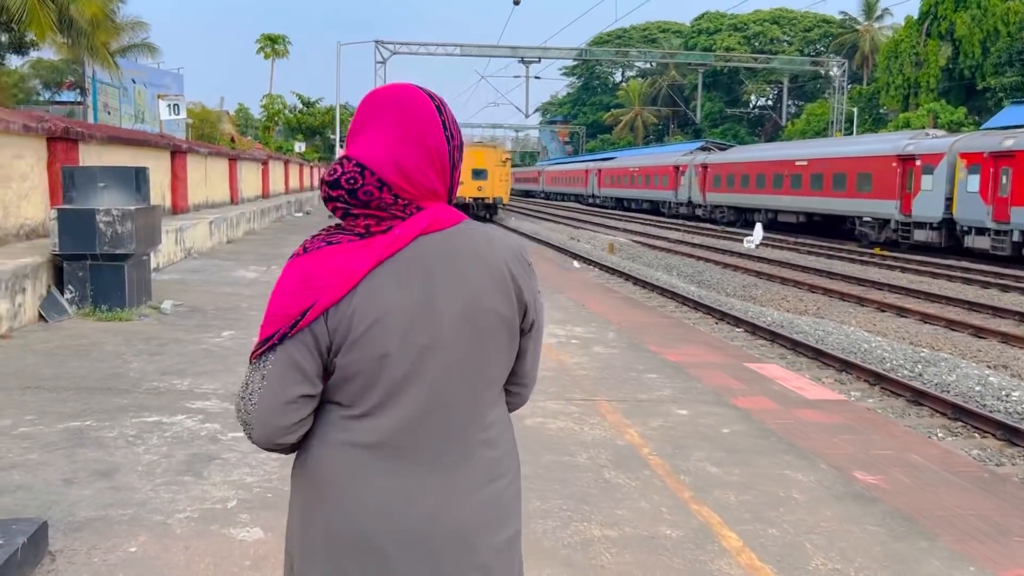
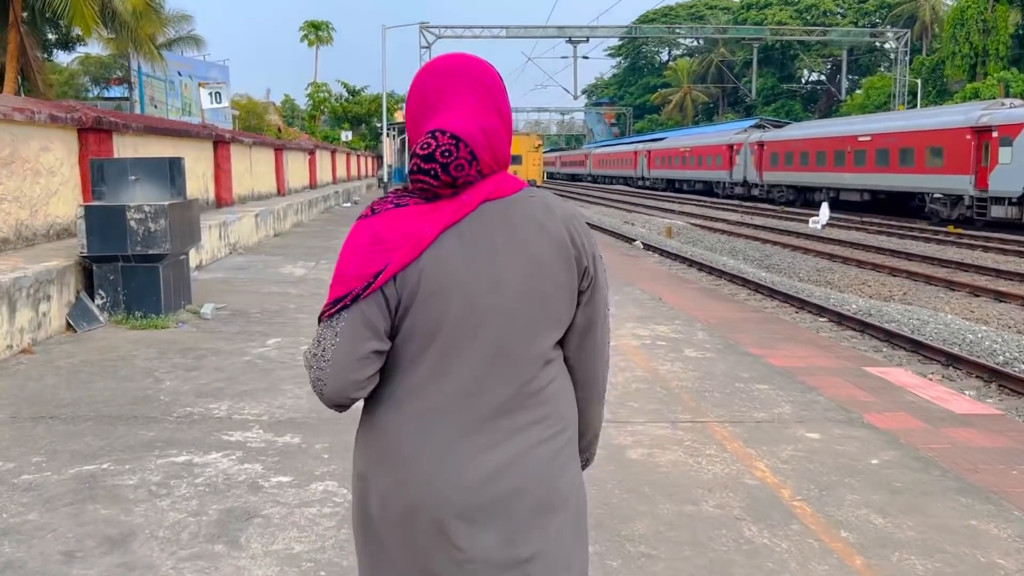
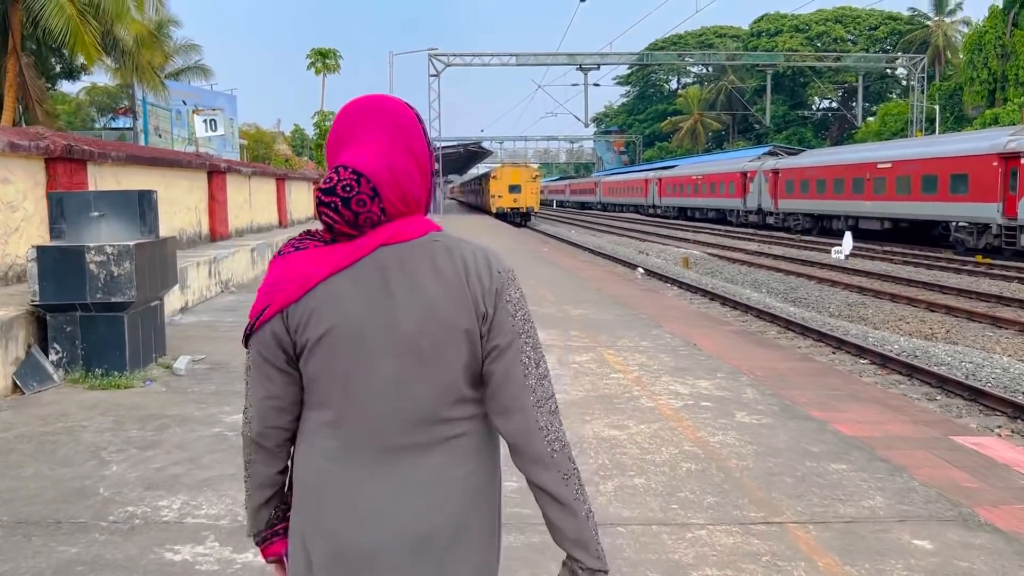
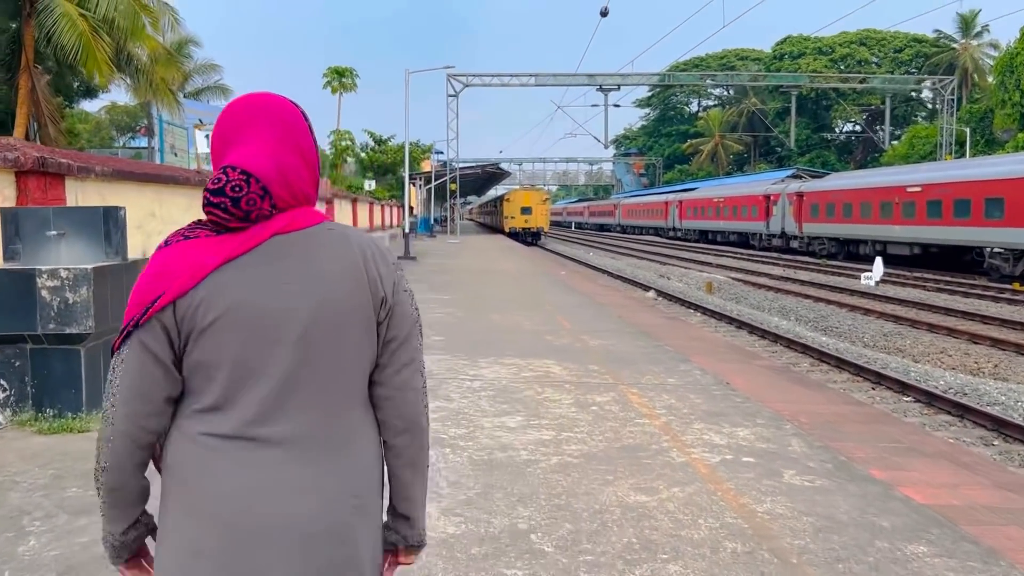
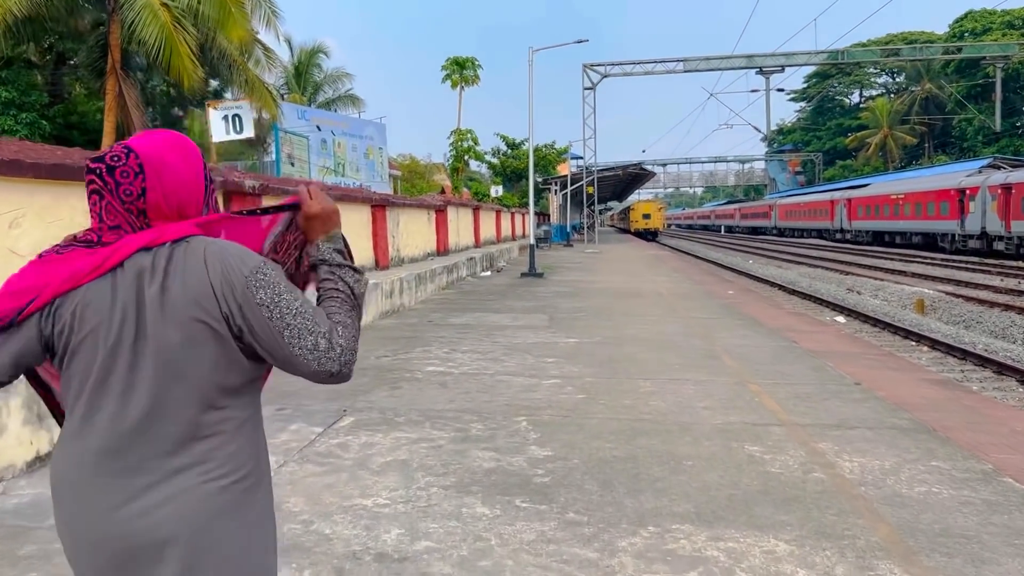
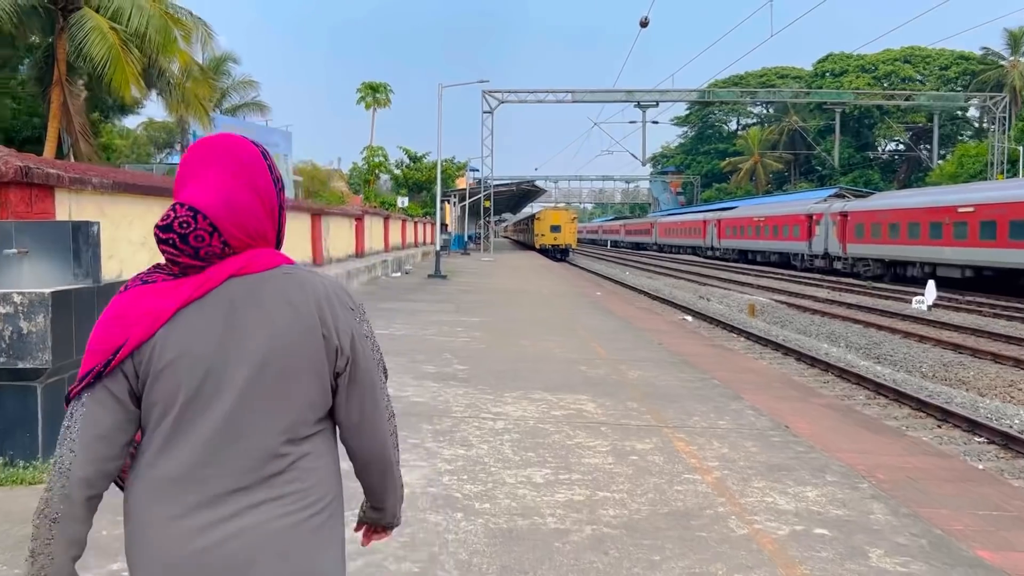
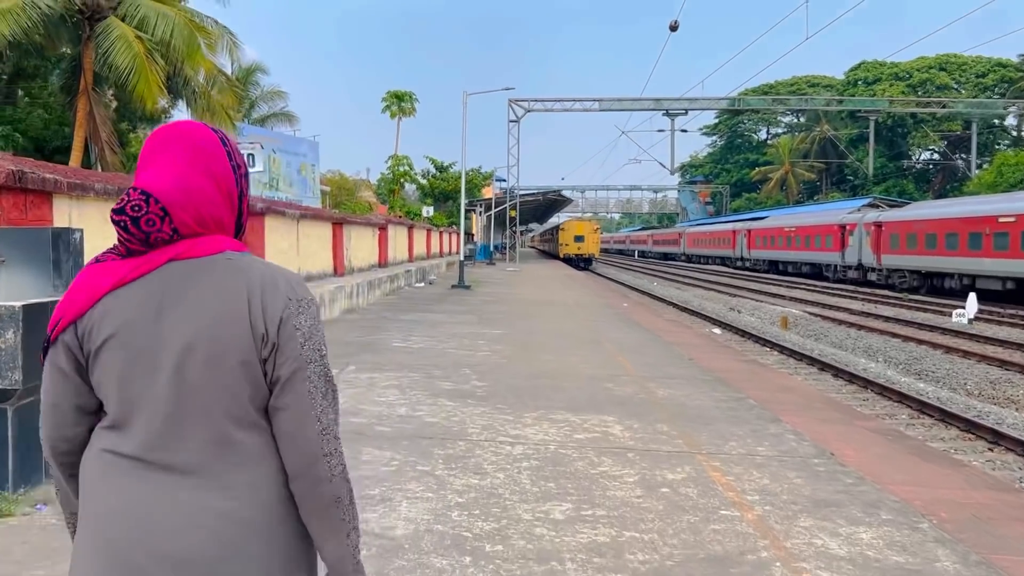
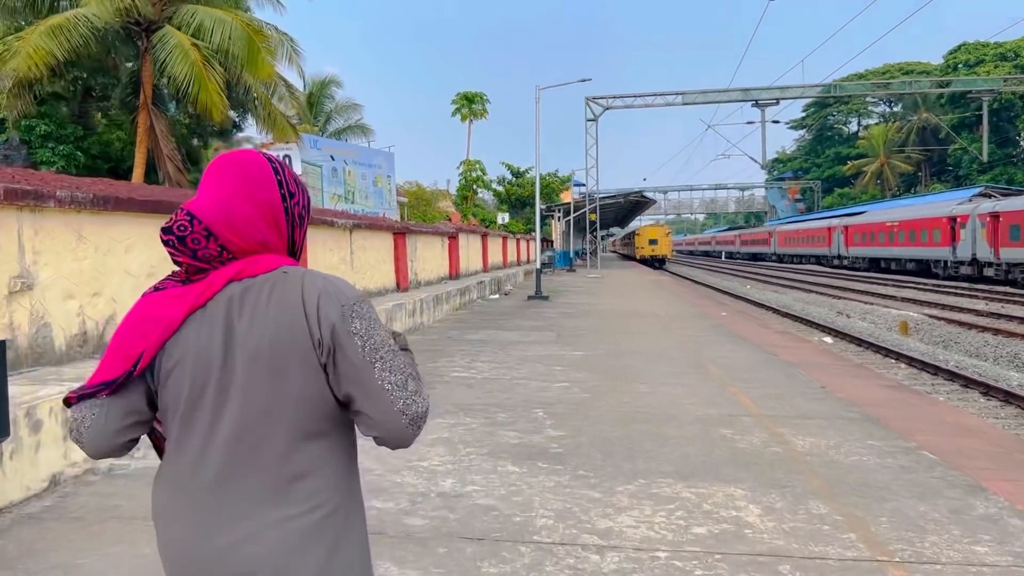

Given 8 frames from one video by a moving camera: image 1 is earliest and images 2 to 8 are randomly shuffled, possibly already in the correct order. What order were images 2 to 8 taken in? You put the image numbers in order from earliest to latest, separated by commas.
2, 3, 4, 6, 7, 8, 5
